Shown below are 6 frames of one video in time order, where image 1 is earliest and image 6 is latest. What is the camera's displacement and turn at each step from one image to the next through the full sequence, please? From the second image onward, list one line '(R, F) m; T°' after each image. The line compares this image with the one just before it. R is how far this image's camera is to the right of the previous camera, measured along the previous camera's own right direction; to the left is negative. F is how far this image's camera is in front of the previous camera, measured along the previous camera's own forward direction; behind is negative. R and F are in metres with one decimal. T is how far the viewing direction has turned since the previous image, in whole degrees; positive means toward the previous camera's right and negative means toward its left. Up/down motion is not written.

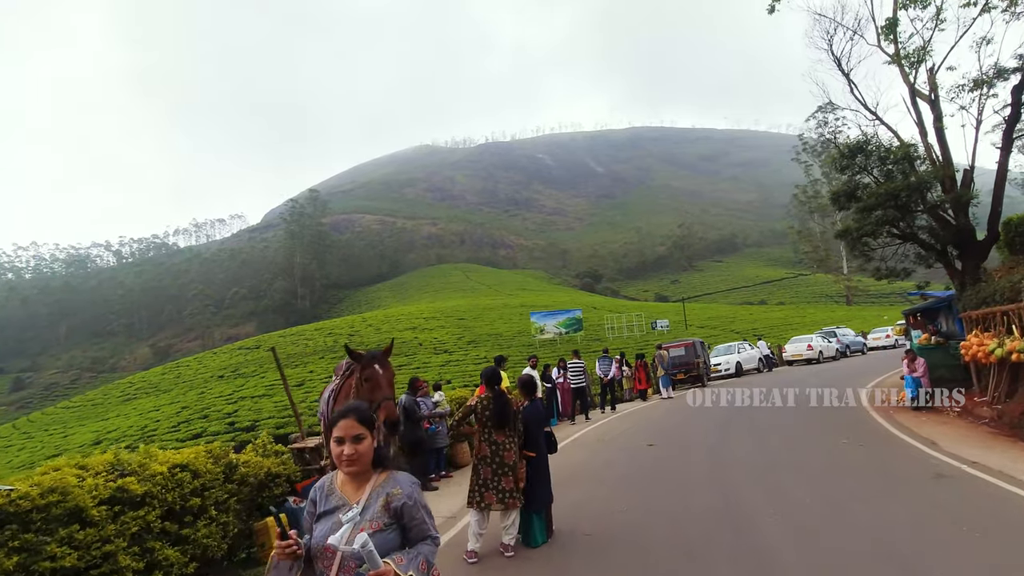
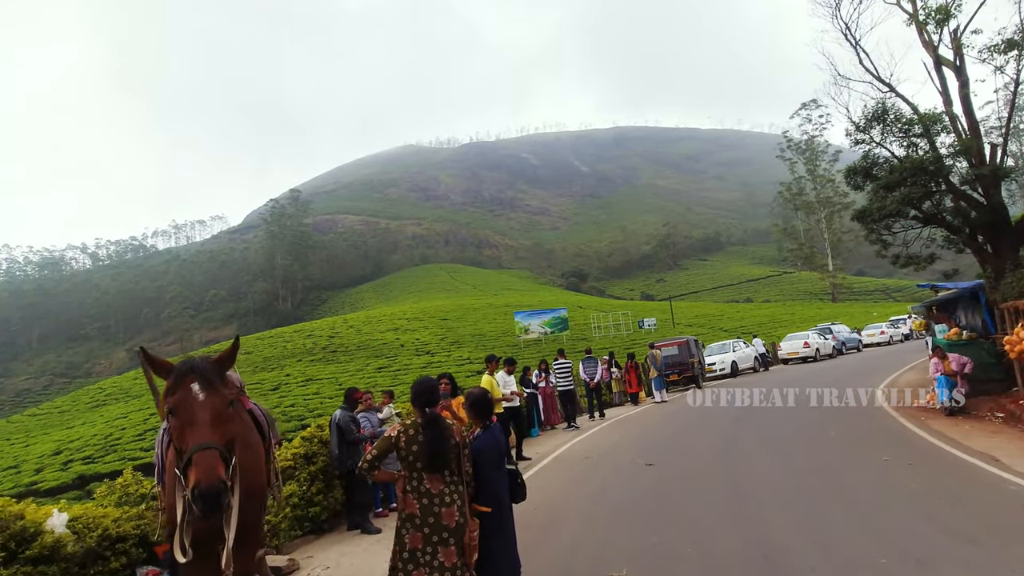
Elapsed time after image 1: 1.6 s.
(+0.2, +1.3) m; +1°
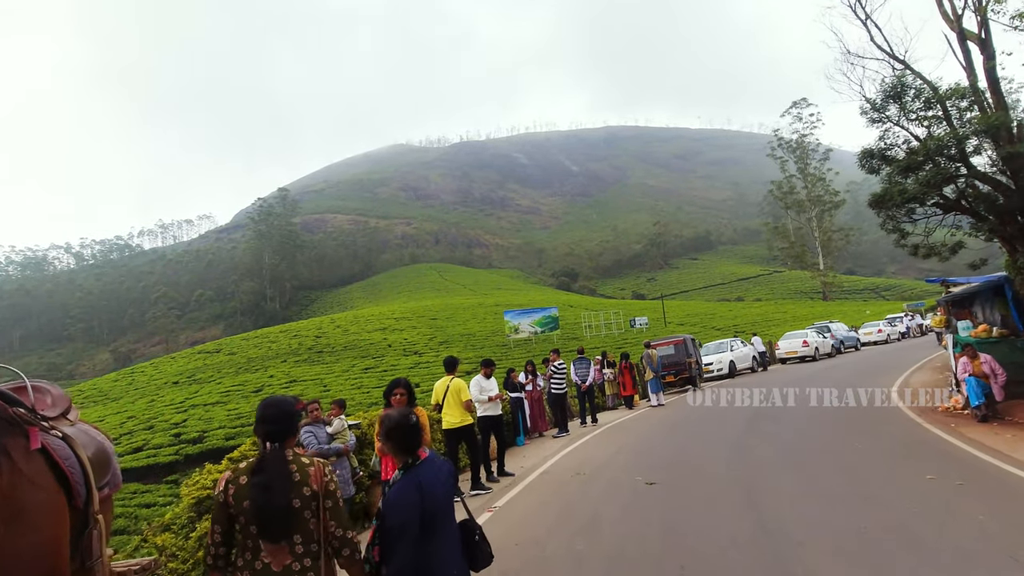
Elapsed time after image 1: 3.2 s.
(+0.1, +0.9) m; +1°
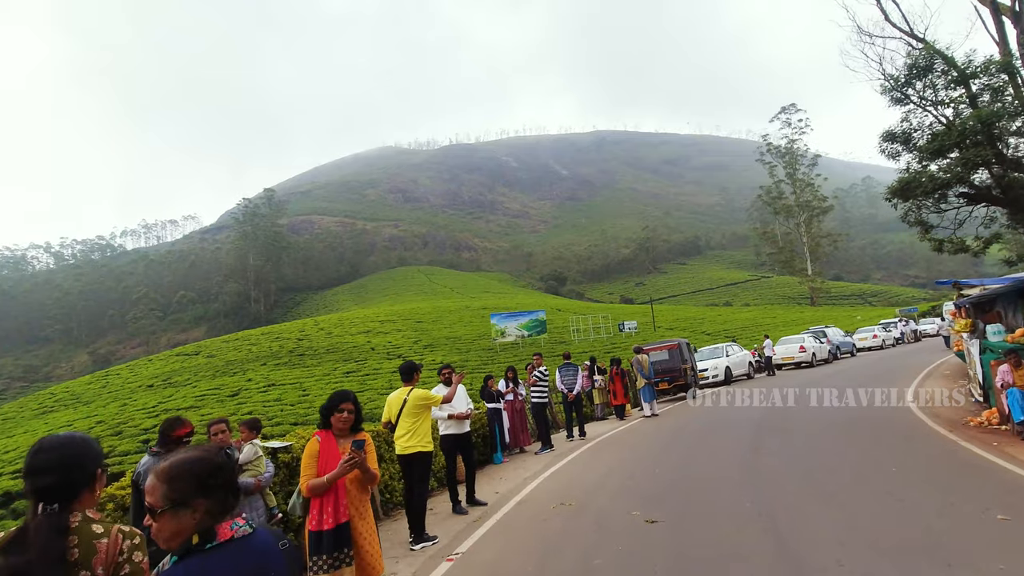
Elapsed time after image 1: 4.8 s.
(+0.1, +1.0) m; +1°
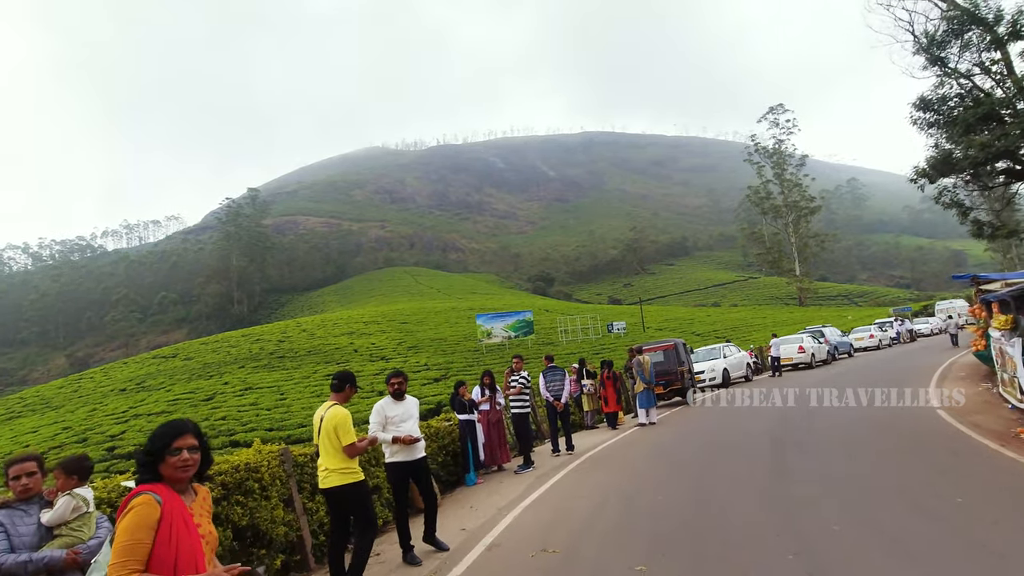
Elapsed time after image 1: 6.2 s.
(+0.1, +1.1) m; +1°
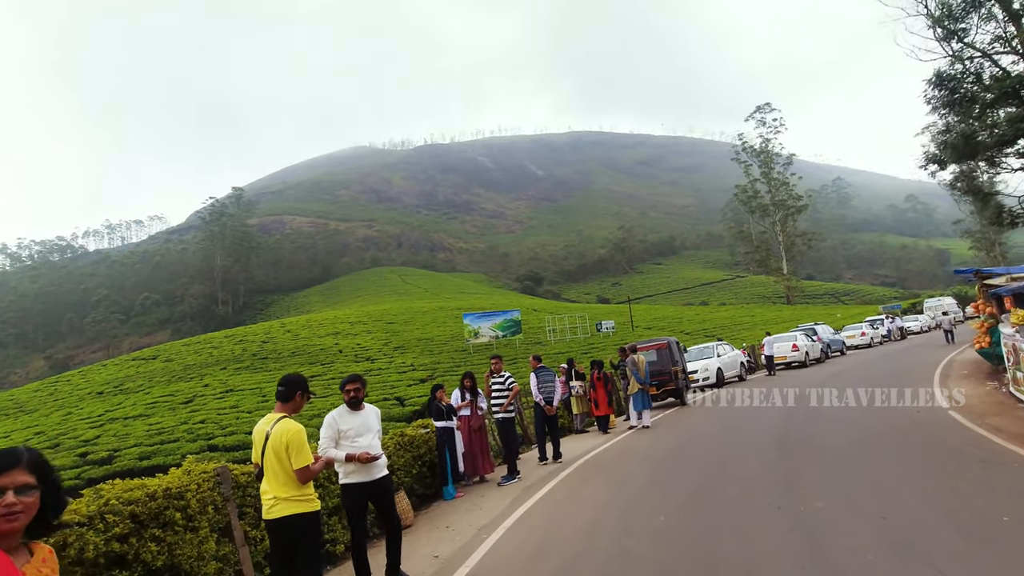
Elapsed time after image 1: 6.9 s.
(+0.1, +0.6) m; +1°
